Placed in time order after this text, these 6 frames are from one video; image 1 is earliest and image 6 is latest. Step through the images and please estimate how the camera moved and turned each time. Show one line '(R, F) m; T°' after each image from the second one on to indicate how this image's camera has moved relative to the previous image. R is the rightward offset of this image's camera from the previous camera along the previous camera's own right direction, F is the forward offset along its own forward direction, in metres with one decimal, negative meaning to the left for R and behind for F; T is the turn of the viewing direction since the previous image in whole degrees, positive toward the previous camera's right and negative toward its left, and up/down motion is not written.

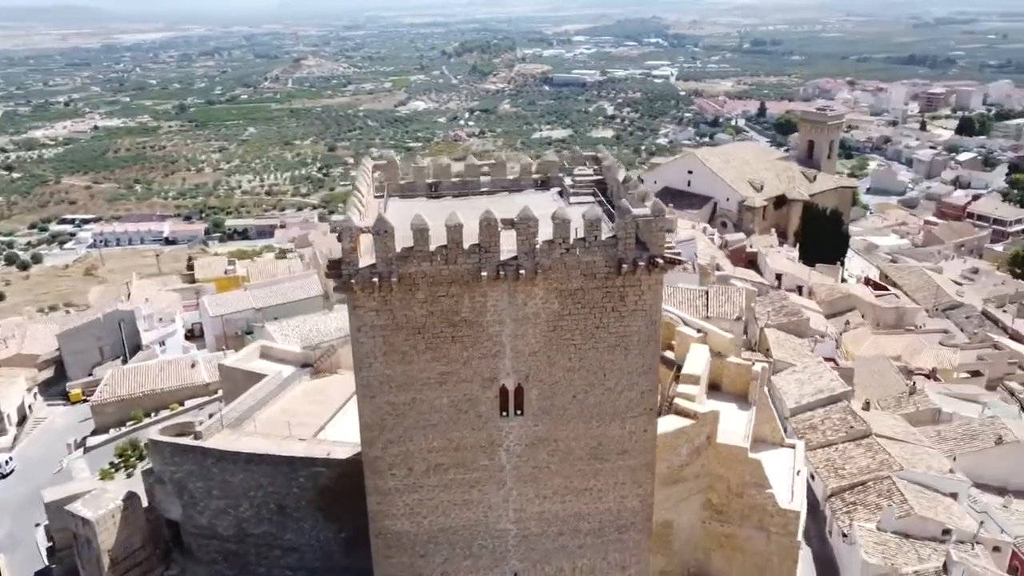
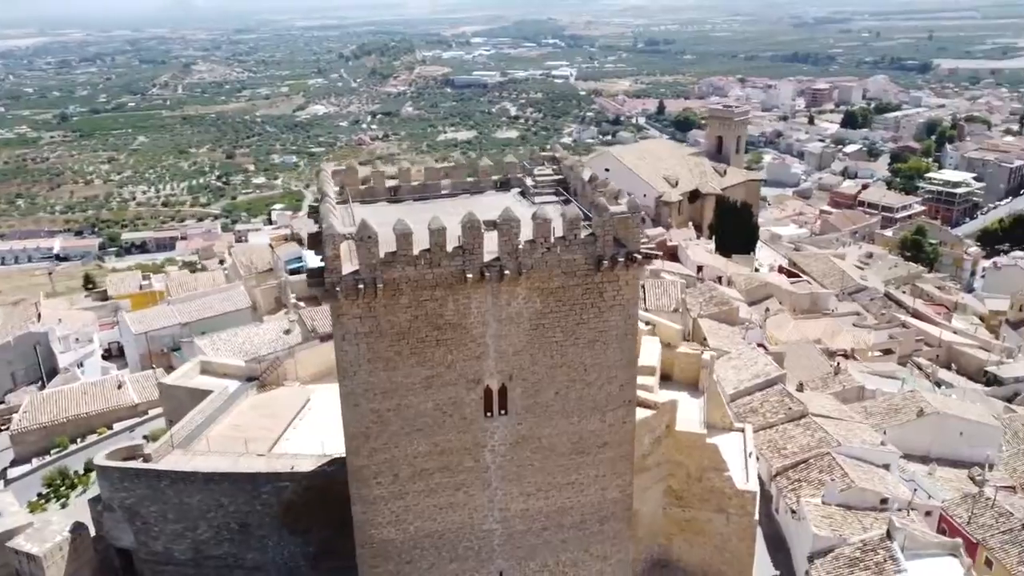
(-0.9, 0.0) m; +7°
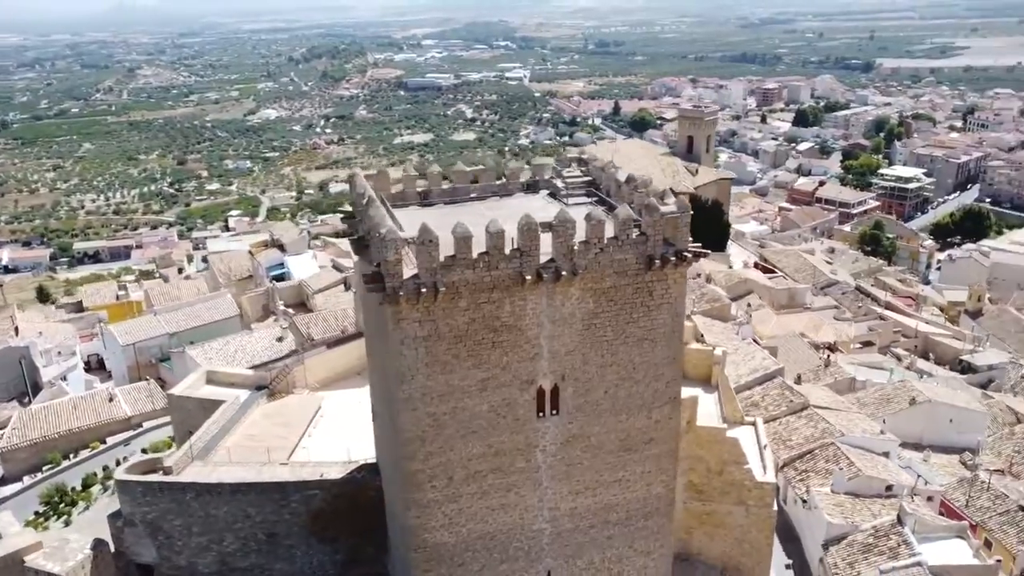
(-1.2, -0.1) m; +3°
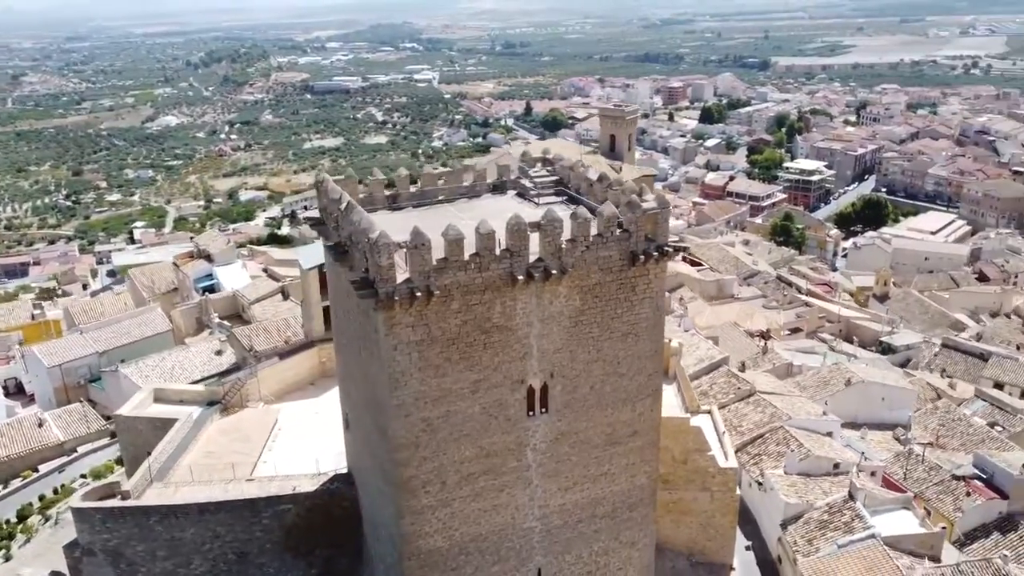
(-0.9, 0.0) m; +6°
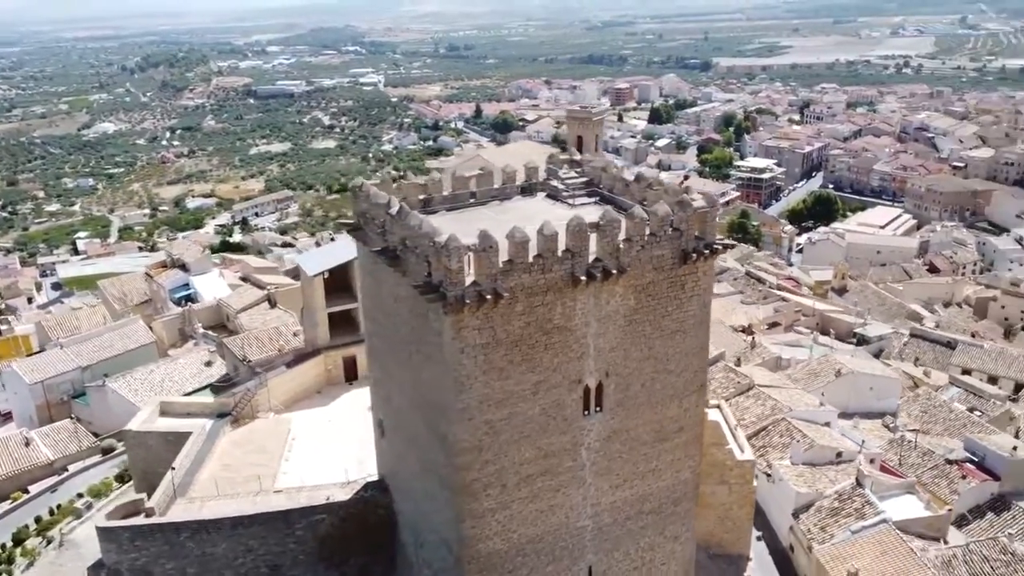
(-1.4, 0.0) m; +4°
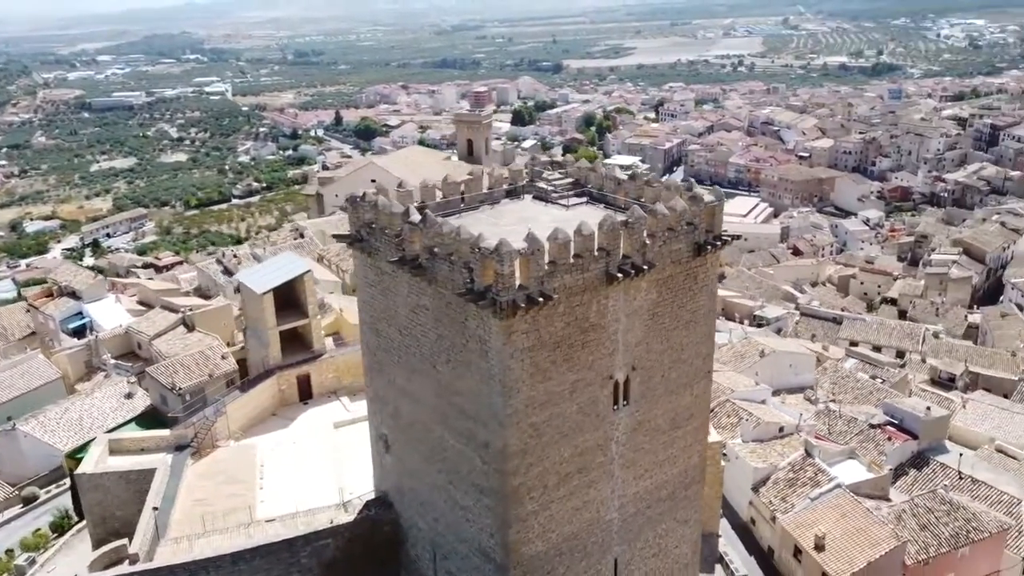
(-2.1, +0.2) m; +10°
